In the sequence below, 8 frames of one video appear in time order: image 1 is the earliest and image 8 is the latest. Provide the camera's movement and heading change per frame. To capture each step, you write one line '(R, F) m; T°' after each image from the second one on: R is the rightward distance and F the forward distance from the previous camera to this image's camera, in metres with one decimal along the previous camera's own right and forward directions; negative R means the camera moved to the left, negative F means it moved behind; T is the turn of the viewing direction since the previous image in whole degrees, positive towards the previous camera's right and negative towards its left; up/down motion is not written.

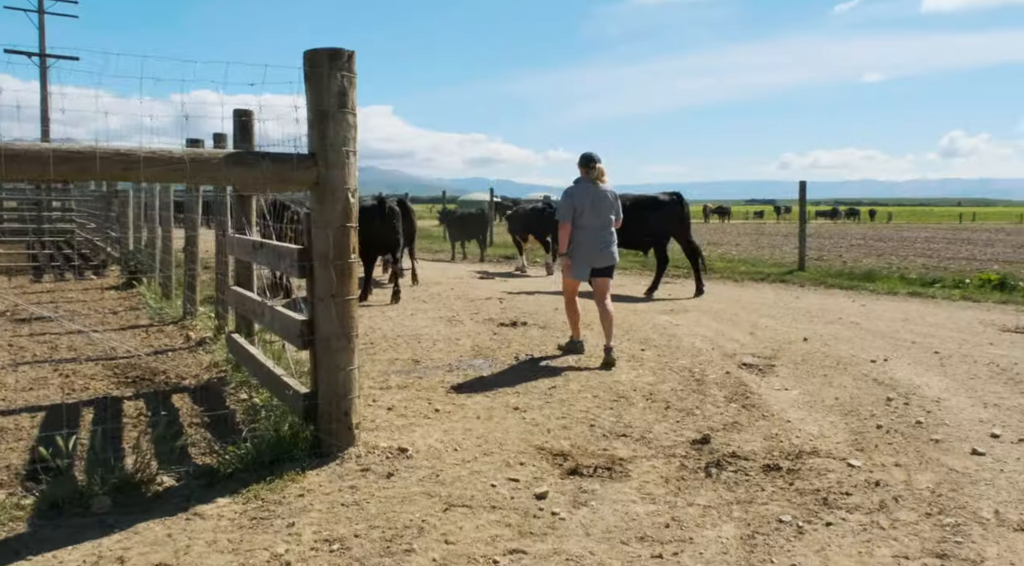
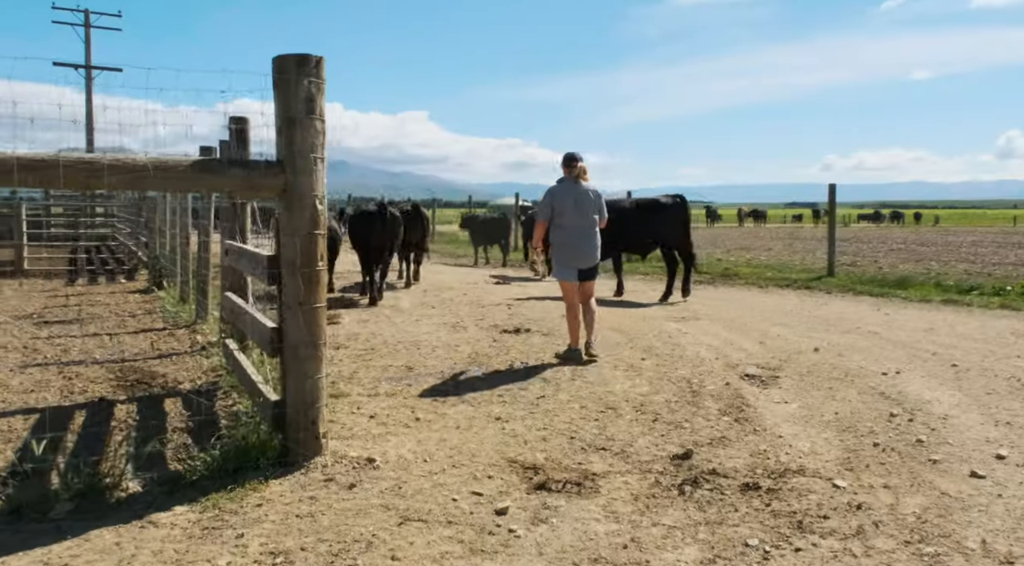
(+0.3, +0.1) m; -2°
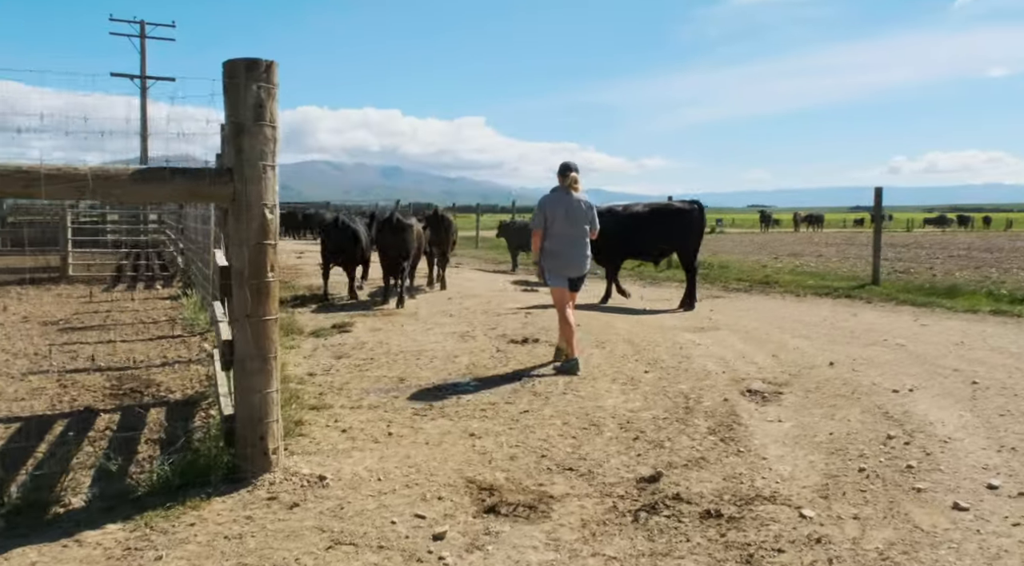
(+0.5, +0.2) m; -4°
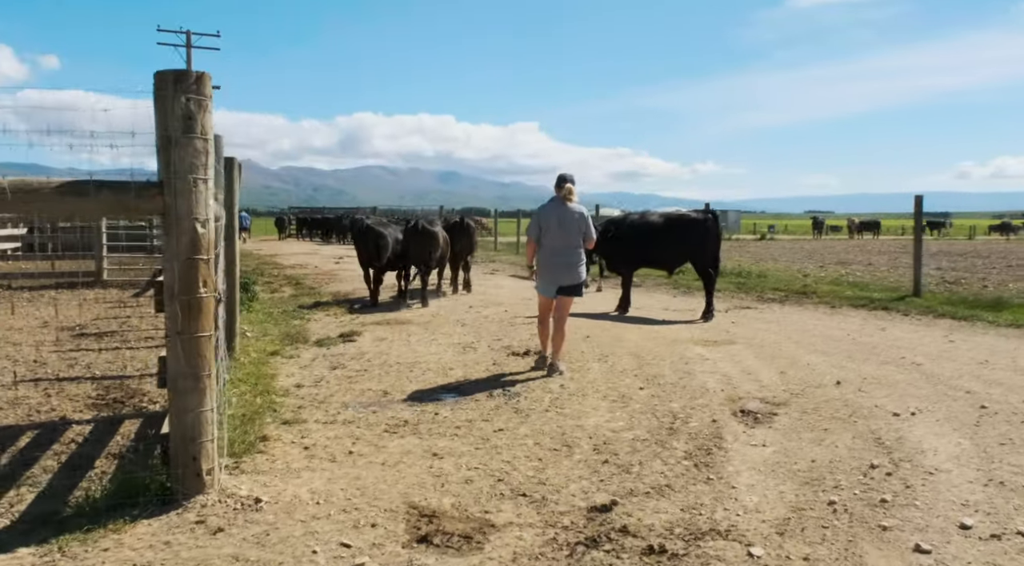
(+0.5, +0.2) m; -3°
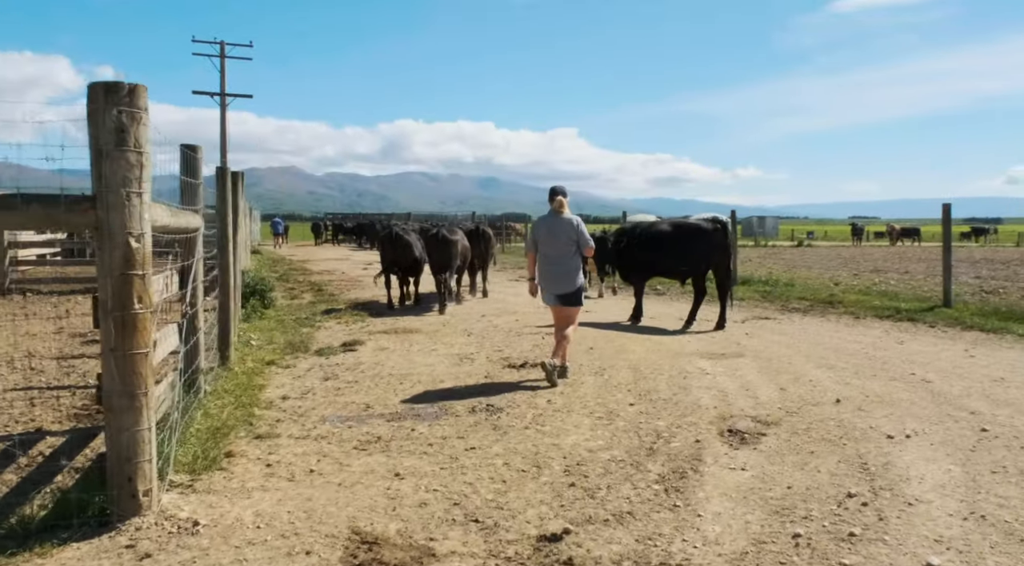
(+0.4, +0.1) m; -2°
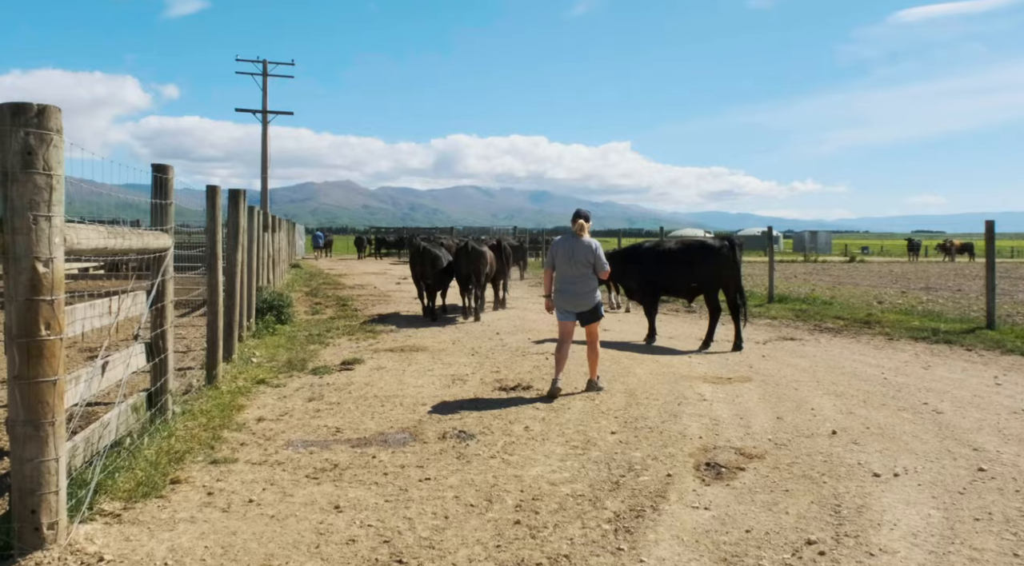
(+0.6, +0.2) m; -3°
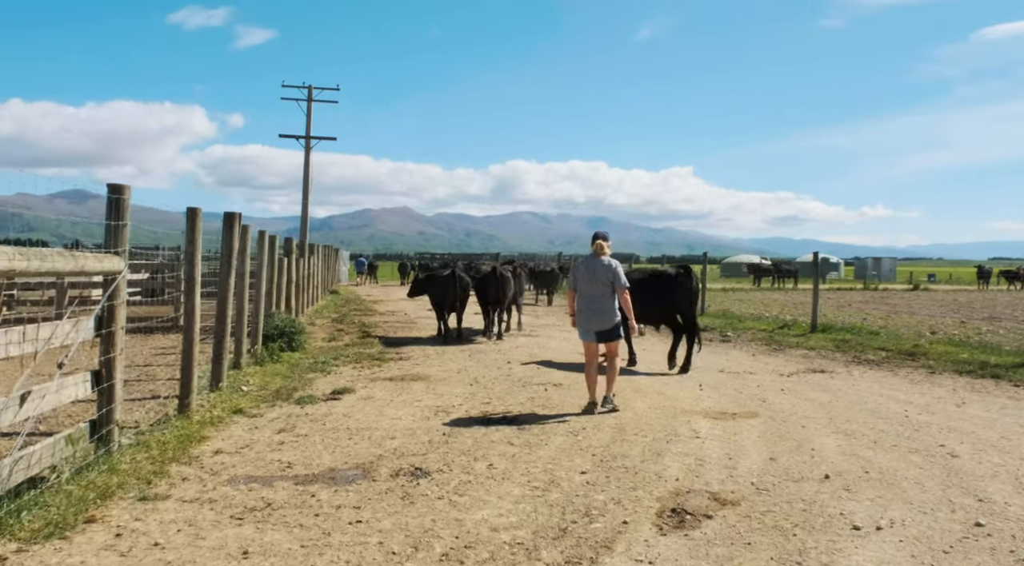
(+0.7, +0.4) m; -4°
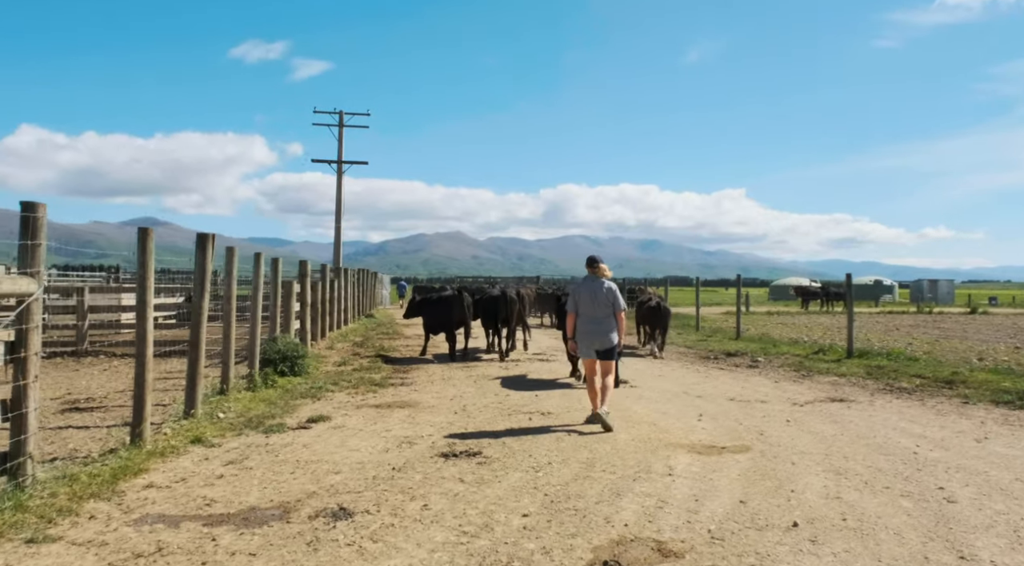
(+0.8, +0.5) m; -3°
